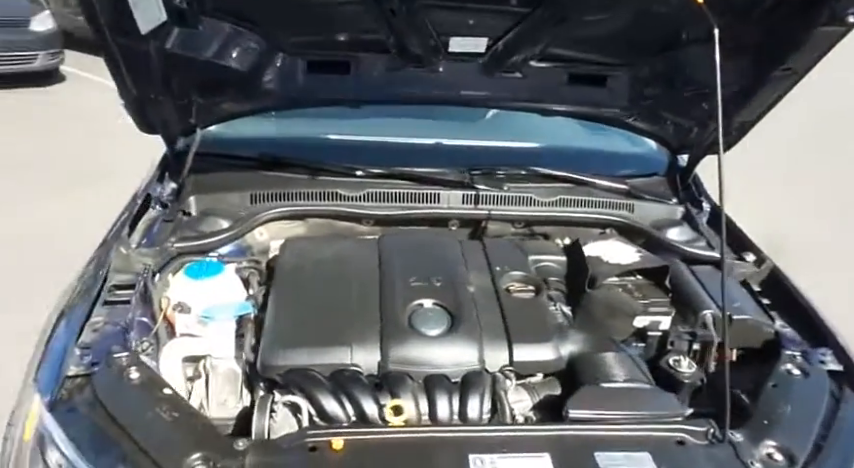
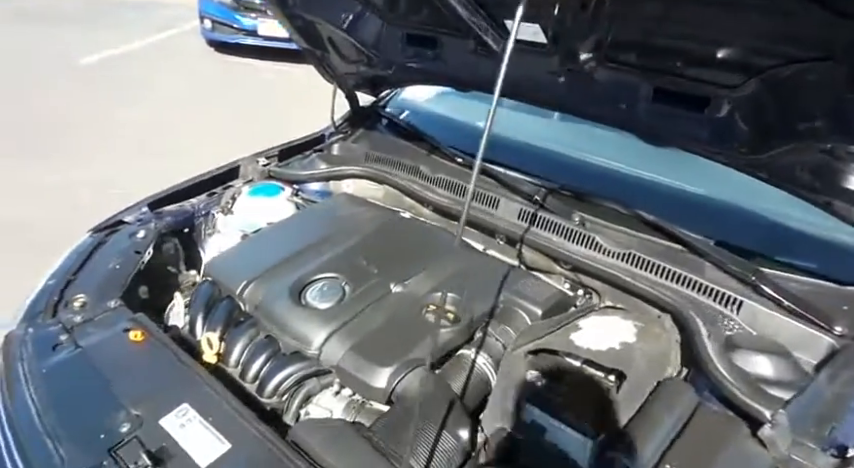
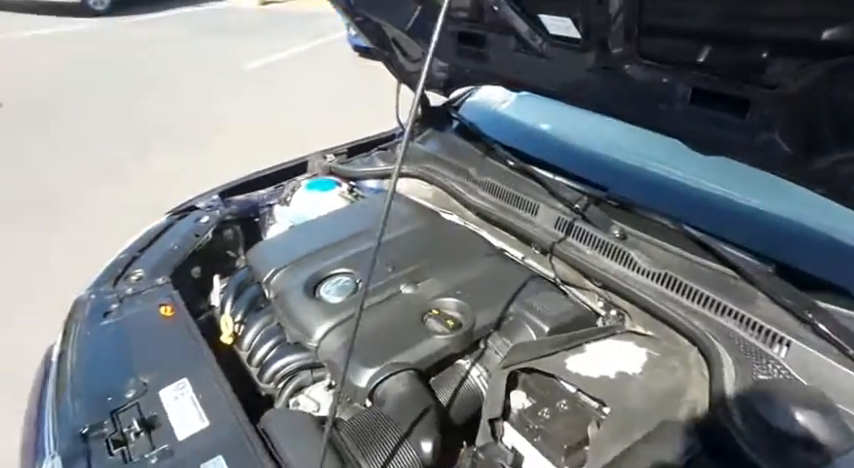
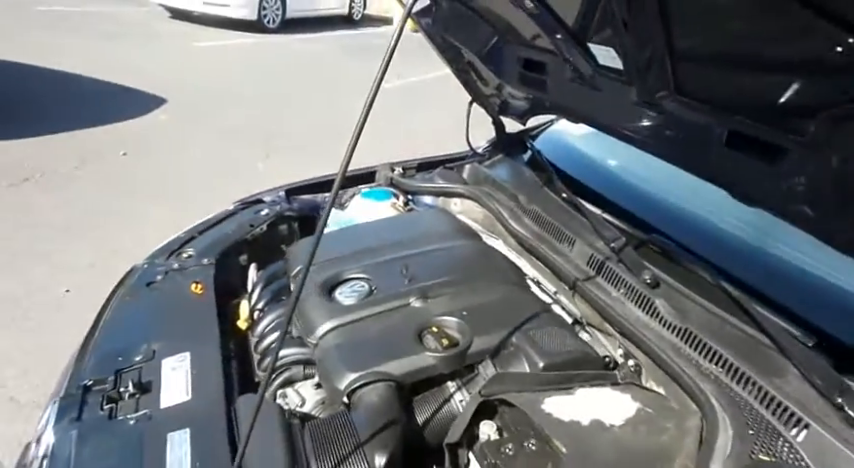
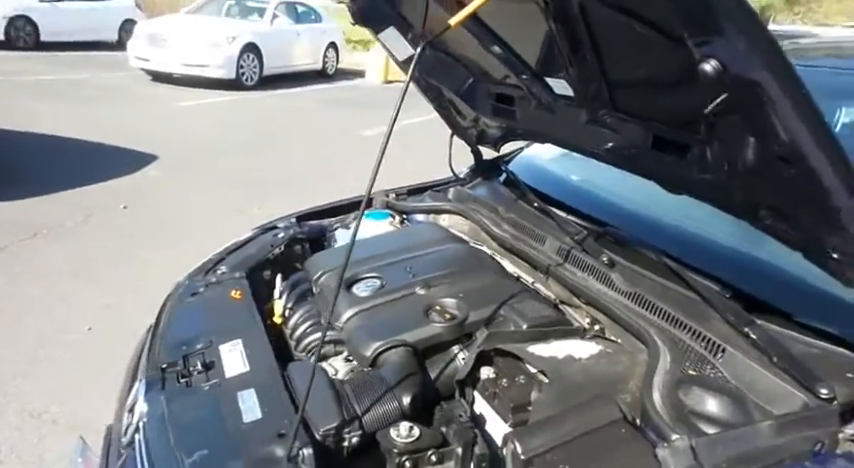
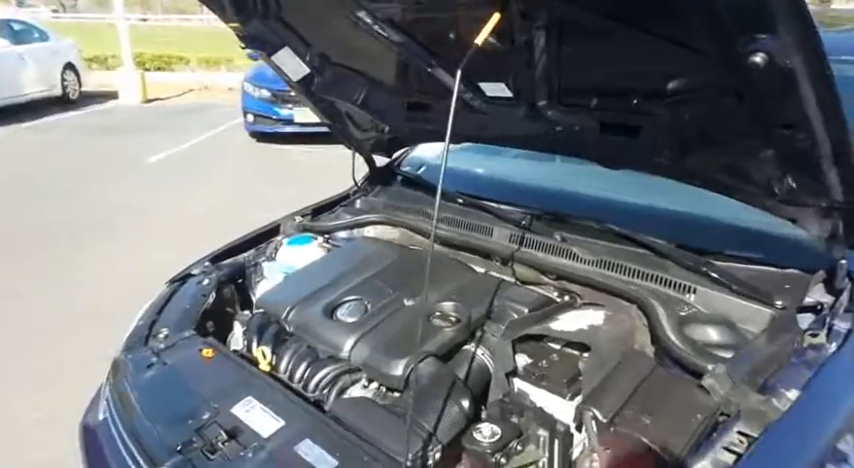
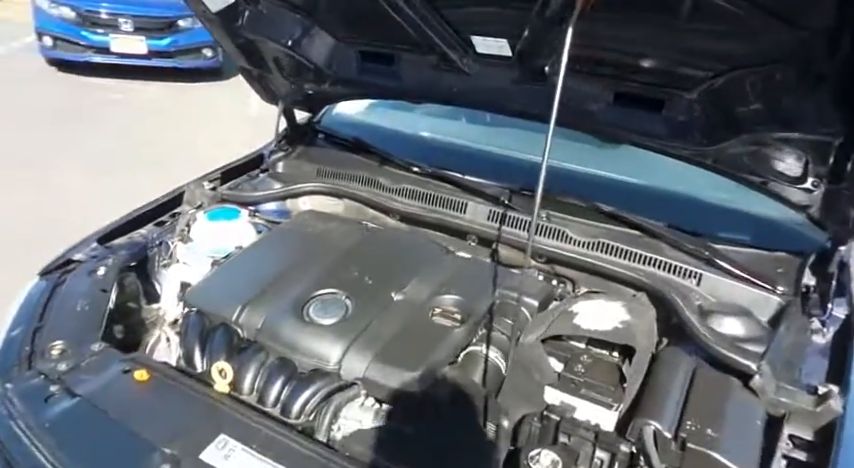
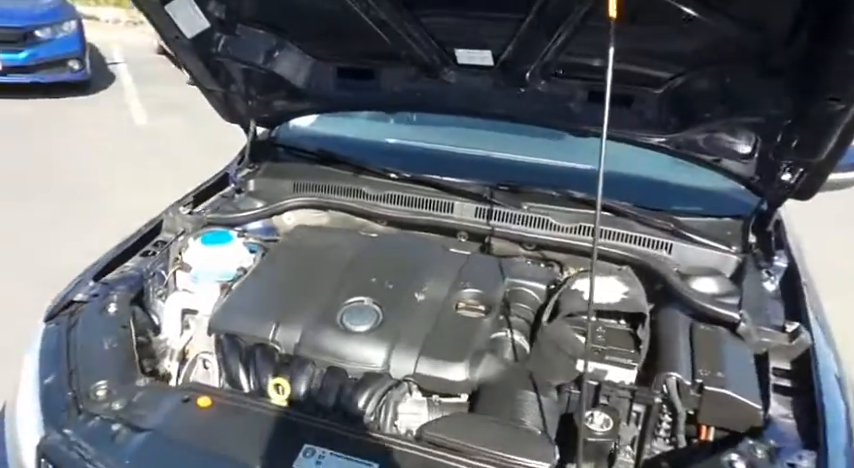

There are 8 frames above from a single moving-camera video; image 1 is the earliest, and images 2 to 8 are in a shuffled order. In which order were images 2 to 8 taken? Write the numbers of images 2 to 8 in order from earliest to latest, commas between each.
8, 7, 2, 3, 4, 5, 6
